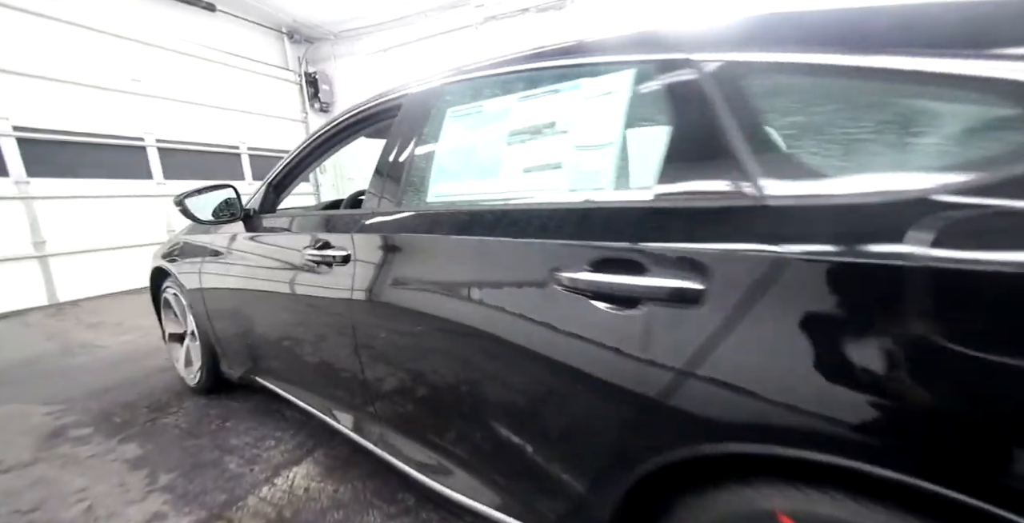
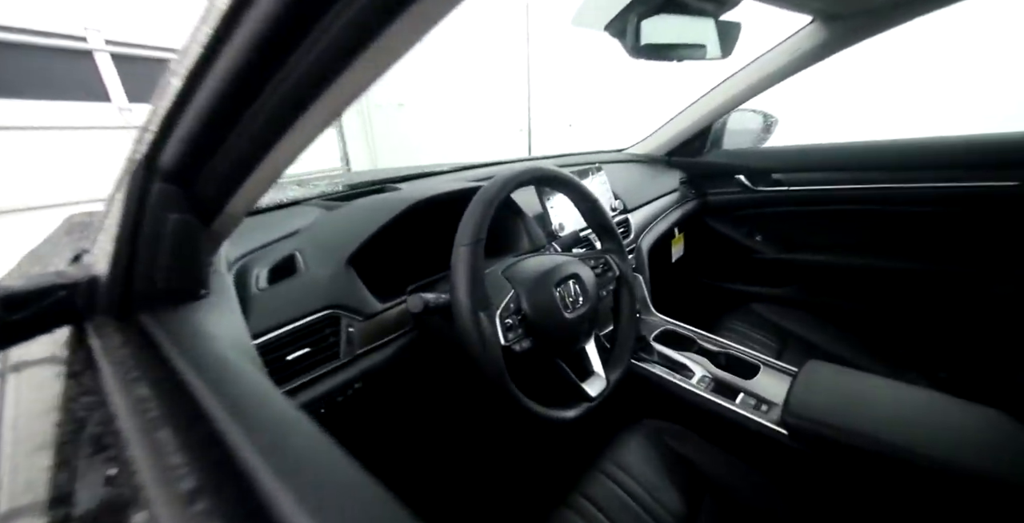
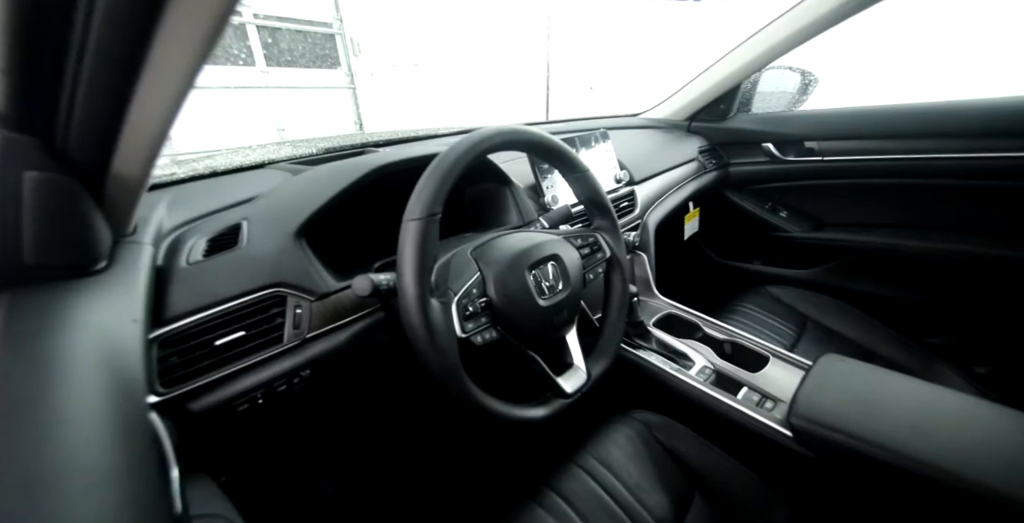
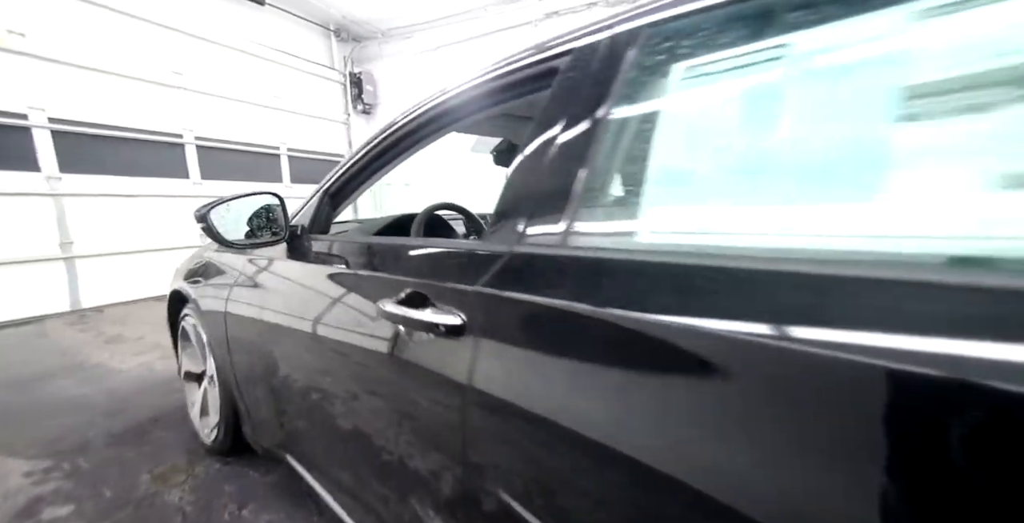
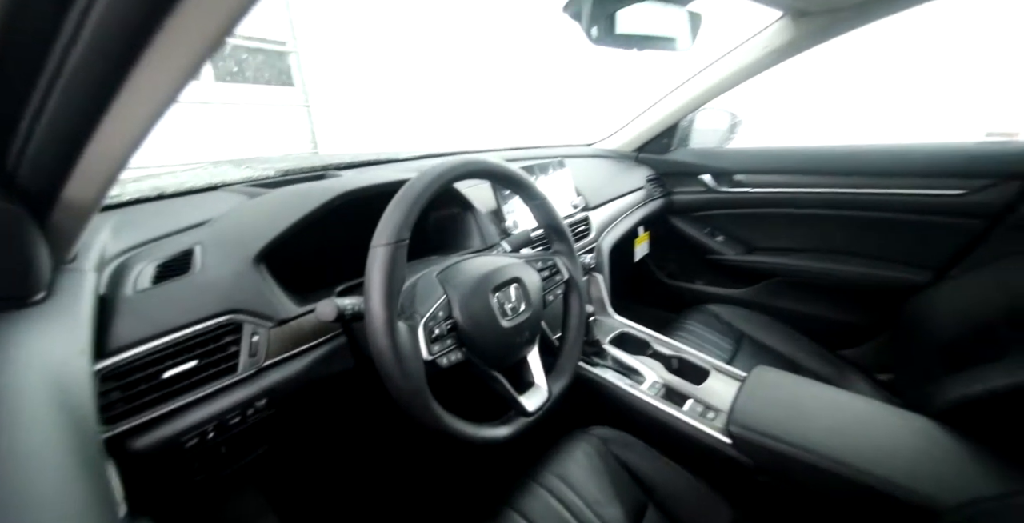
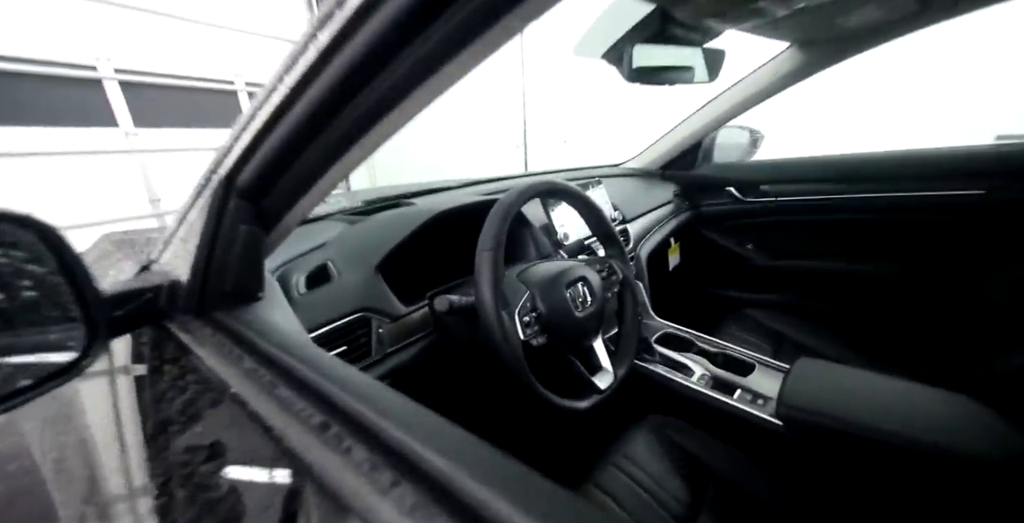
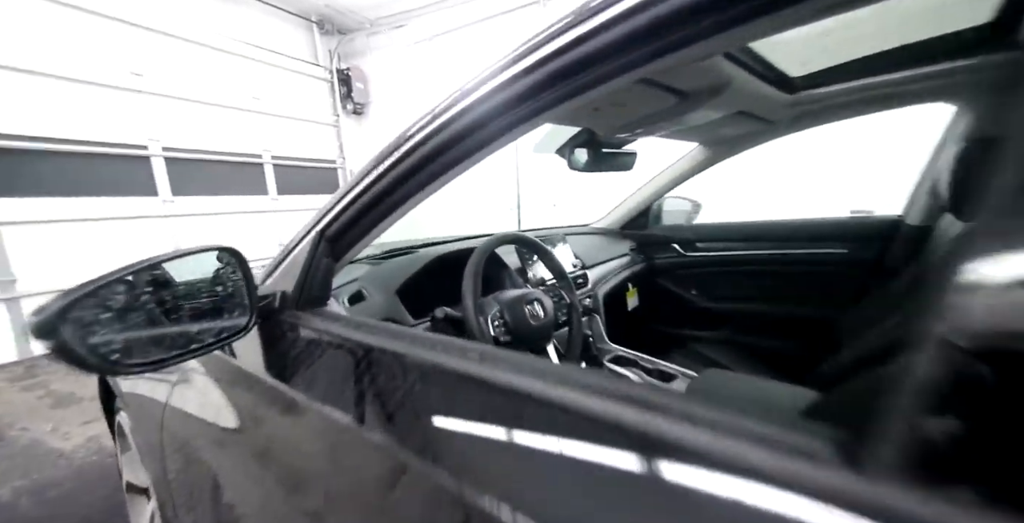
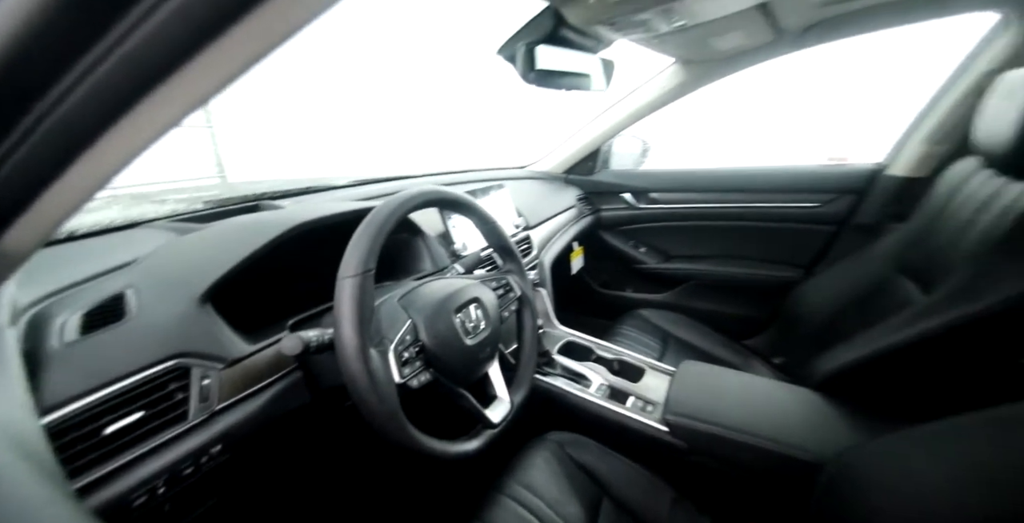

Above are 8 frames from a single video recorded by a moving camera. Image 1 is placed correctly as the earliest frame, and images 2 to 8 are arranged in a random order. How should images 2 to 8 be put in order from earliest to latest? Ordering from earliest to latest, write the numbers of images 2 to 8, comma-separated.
4, 7, 6, 2, 3, 5, 8
